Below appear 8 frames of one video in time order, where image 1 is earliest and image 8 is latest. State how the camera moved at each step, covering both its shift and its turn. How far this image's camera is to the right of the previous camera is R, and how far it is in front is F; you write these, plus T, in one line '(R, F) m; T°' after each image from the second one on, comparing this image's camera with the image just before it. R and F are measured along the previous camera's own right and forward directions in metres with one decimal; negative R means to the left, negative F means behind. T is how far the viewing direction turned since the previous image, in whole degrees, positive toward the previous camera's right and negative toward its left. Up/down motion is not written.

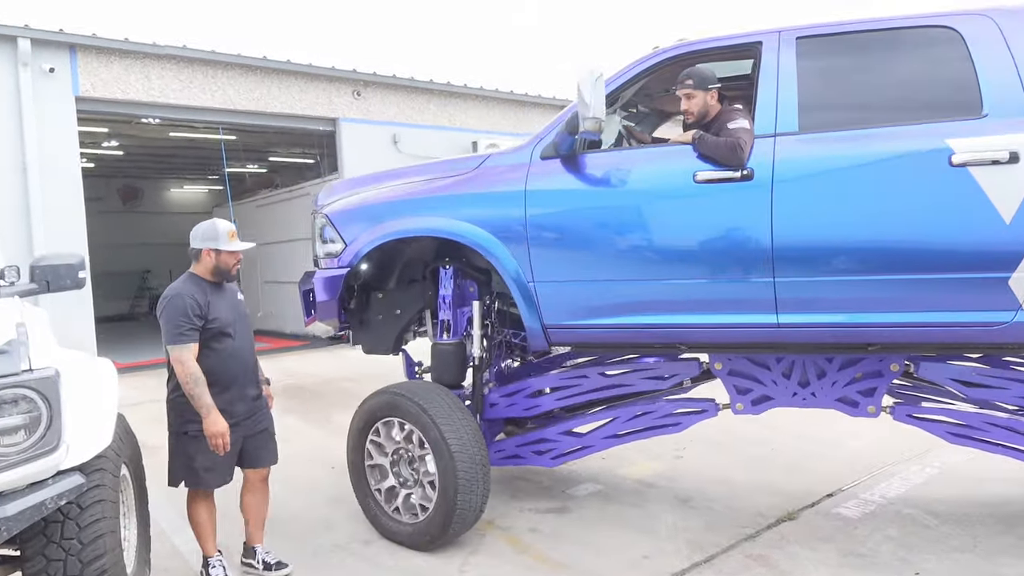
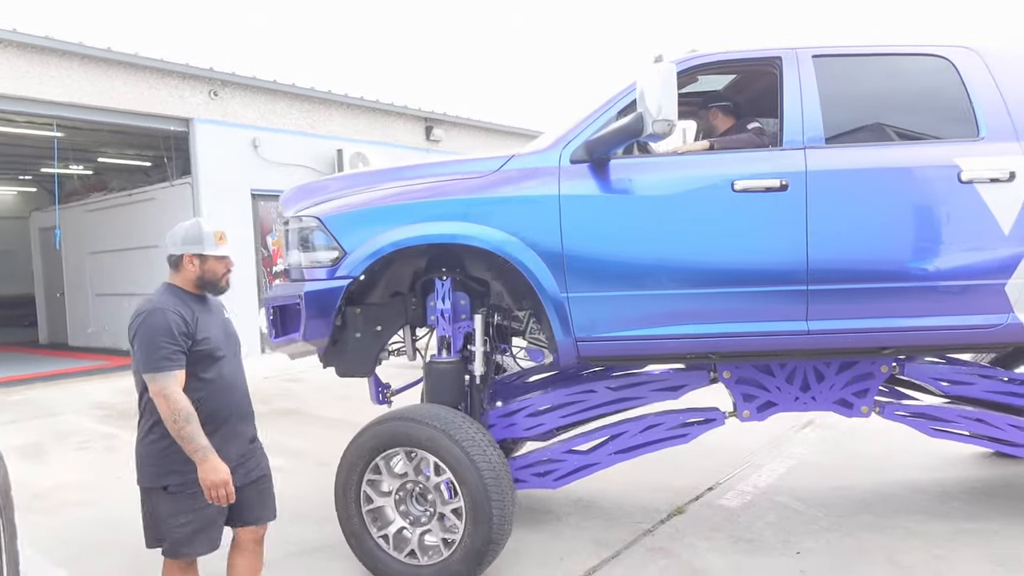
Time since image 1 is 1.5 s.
(-0.6, +0.1) m; +13°
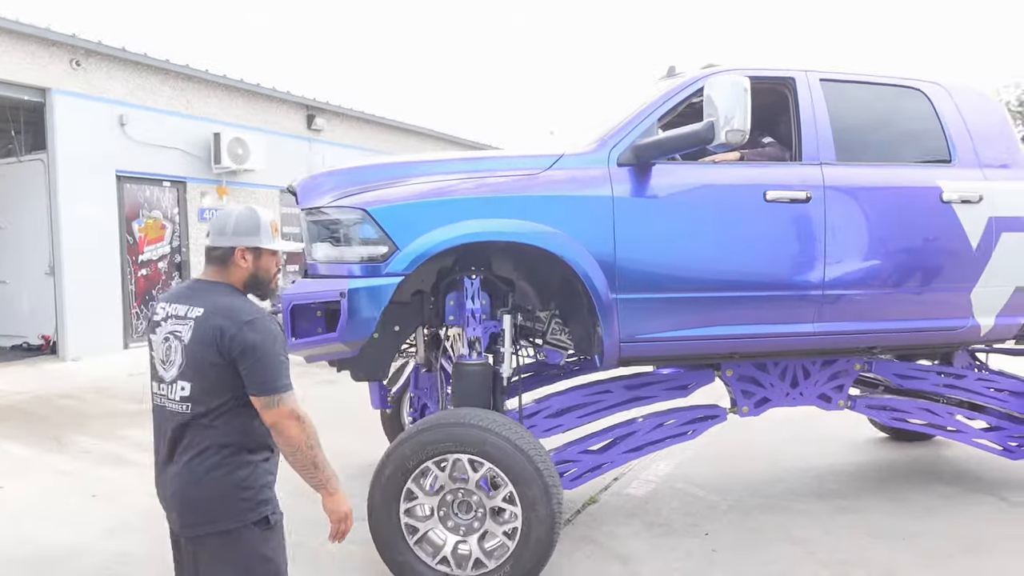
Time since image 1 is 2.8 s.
(-0.6, 0.0) m; +11°
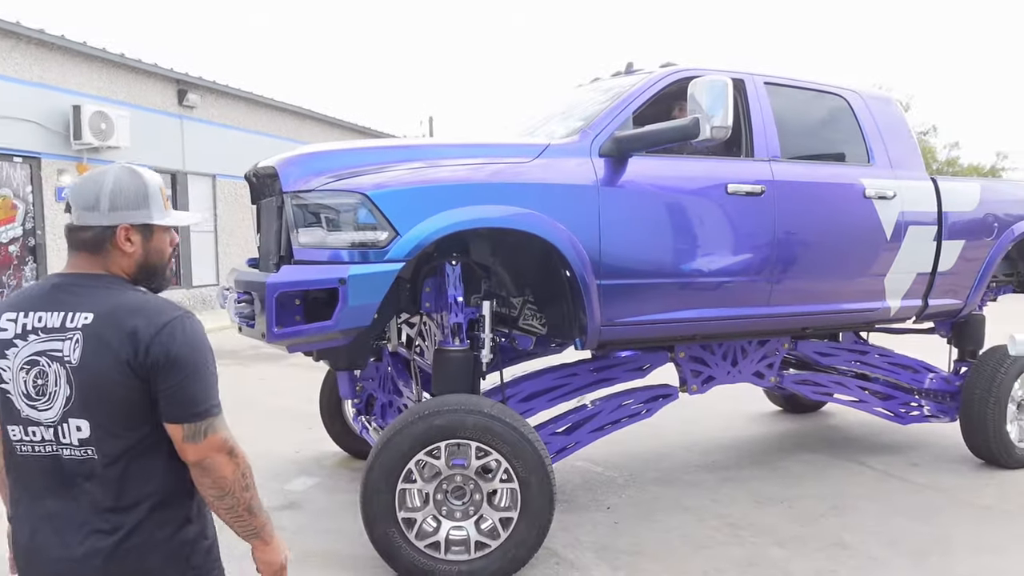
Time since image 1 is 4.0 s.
(-0.4, 0.0) m; +10°
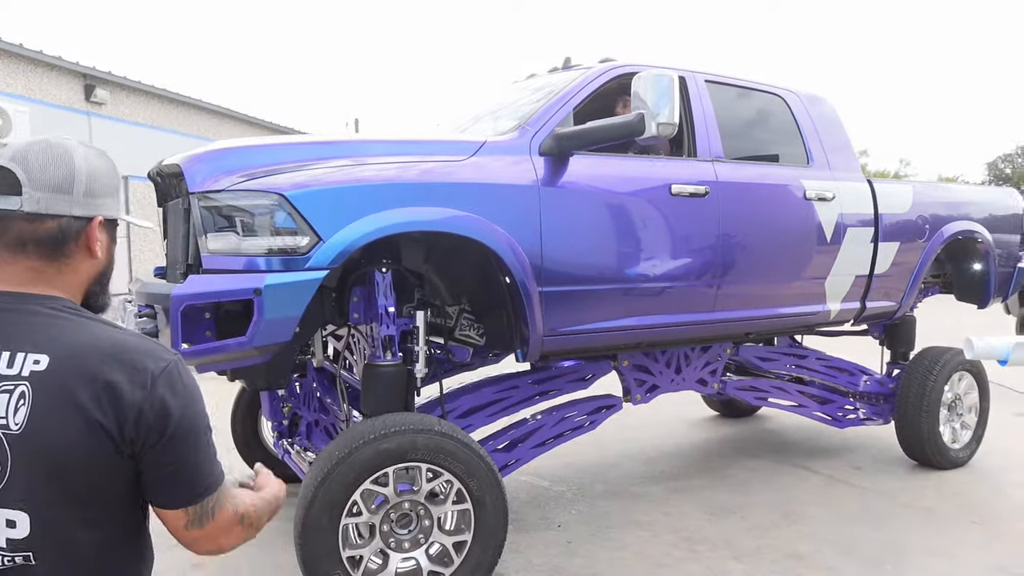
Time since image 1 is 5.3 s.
(0.0, +0.2) m; +5°
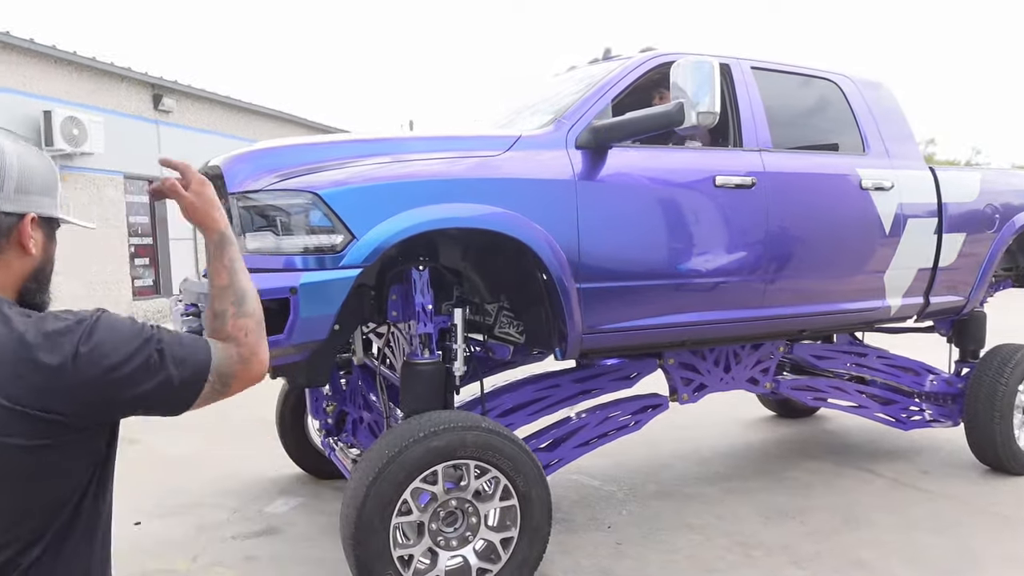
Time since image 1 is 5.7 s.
(+0.1, 0.0) m; -5°
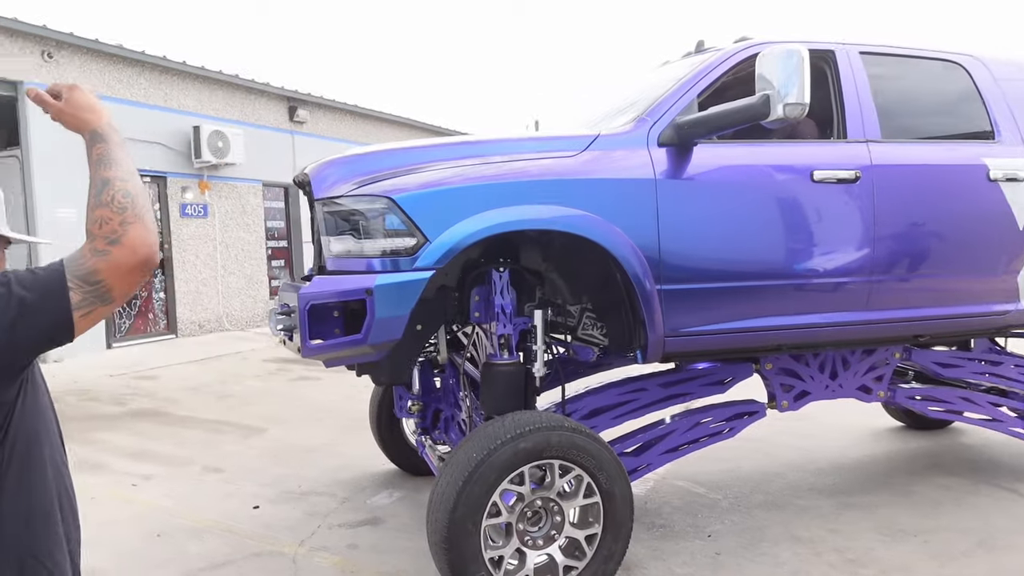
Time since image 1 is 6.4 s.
(+0.1, 0.0) m; -10°
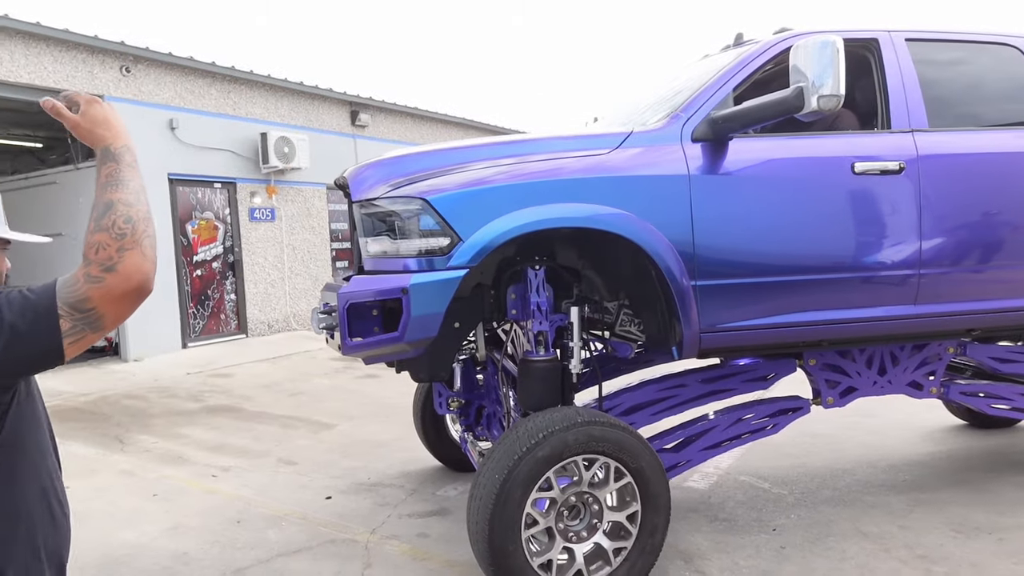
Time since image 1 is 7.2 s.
(+0.1, 0.0) m; -5°
